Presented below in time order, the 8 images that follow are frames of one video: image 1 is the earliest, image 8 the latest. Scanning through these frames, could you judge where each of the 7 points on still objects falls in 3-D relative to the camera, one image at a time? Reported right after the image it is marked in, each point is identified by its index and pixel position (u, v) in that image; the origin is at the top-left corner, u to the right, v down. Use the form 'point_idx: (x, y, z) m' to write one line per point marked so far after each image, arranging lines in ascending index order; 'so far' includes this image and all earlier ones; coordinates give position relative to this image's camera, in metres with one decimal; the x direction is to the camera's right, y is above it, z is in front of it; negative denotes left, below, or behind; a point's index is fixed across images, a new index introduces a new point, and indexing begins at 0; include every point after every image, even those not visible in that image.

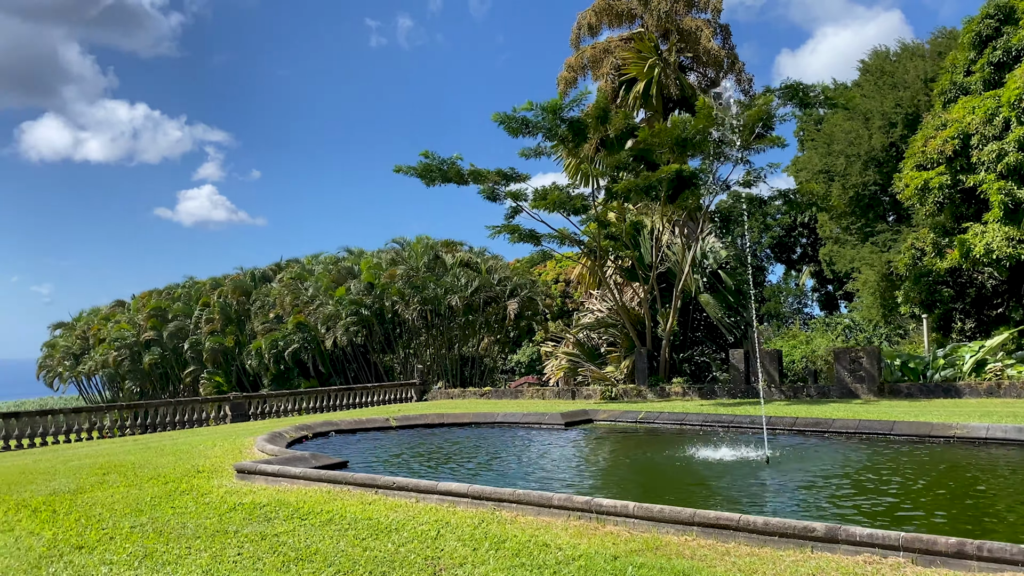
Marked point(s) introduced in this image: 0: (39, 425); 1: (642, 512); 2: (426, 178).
0: (-8.9, -2.6, +15.7) m
1: (+0.8, -1.3, +4.9) m
2: (-2.1, +2.4, +19.5) m
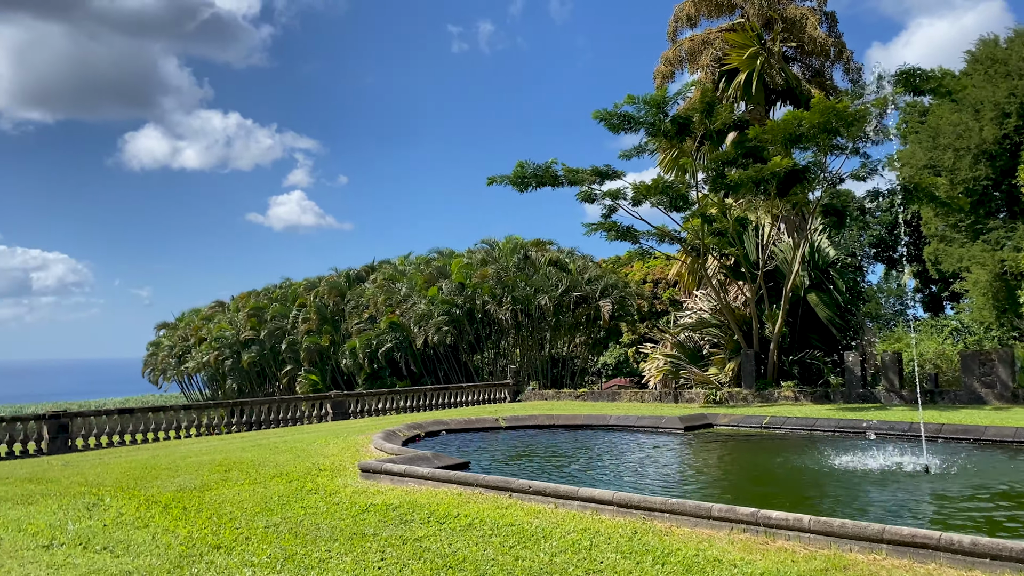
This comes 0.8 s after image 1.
0: (-7.0, -2.5, +16.1) m
1: (+1.6, -1.3, +4.4) m
2: (+0.2, +2.4, +19.2) m
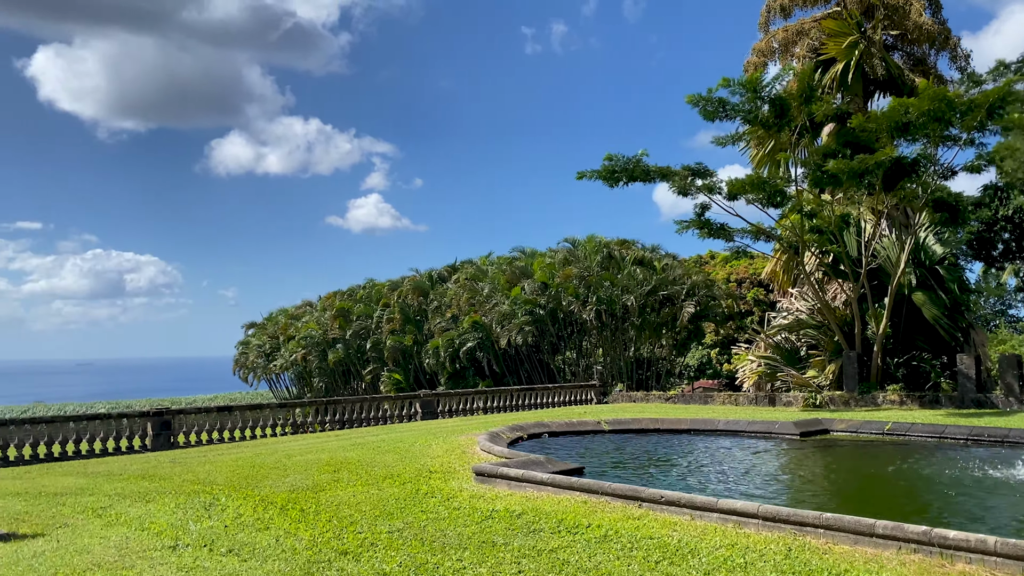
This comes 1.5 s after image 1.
0: (-5.2, -2.5, +16.4) m
1: (+2.4, -1.2, +3.9) m
2: (+2.2, +2.4, +18.8) m
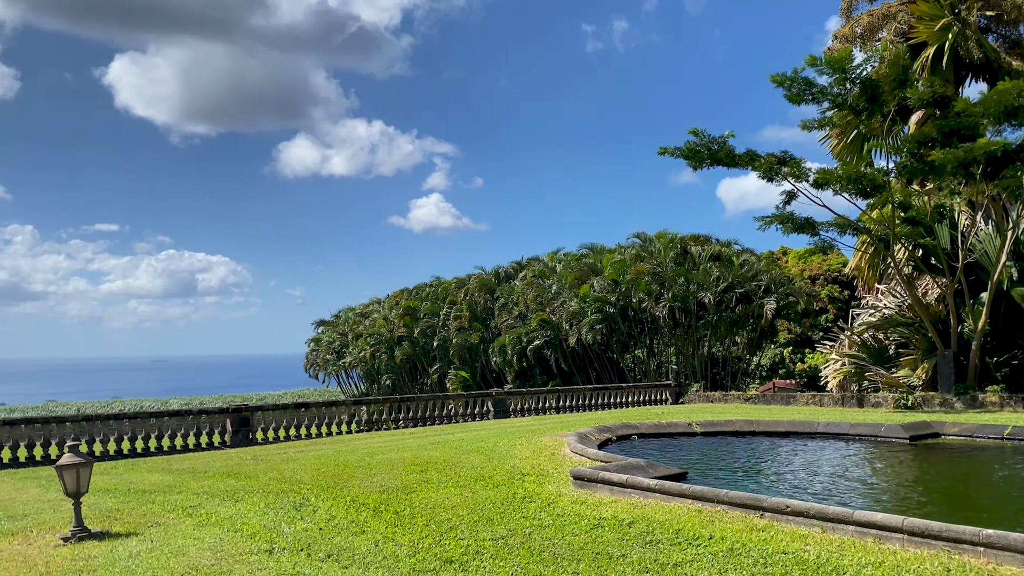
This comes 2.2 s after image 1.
0: (-3.7, -2.5, +16.4) m
1: (+2.9, -1.2, +3.4) m
2: (+3.9, +2.5, +18.3) m
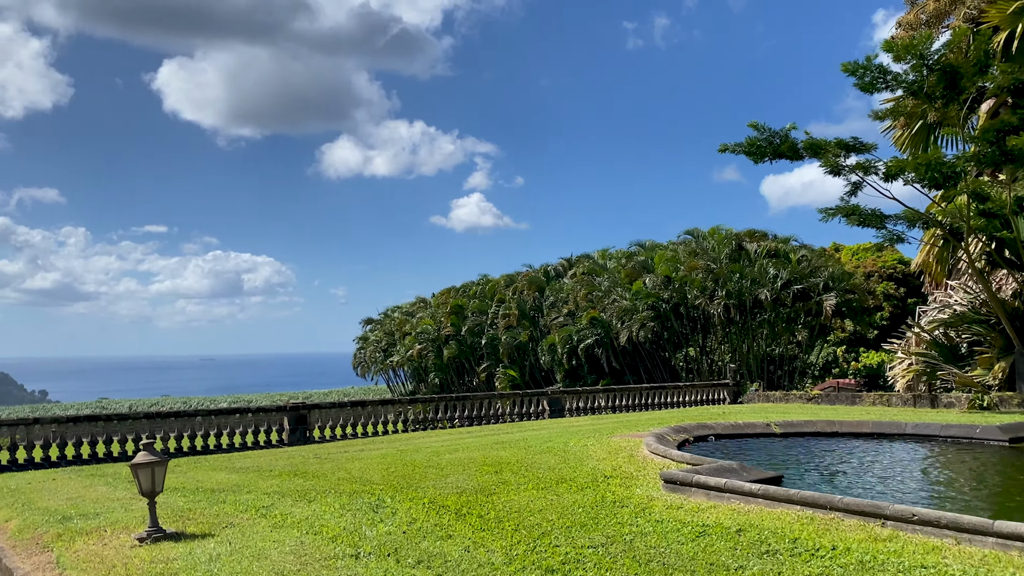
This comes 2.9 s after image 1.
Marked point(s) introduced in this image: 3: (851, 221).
0: (-2.5, -2.4, +16.2) m
1: (+3.4, -1.1, +2.9) m
2: (+5.1, +2.6, +17.7) m
3: (+7.6, +1.5, +18.6) m
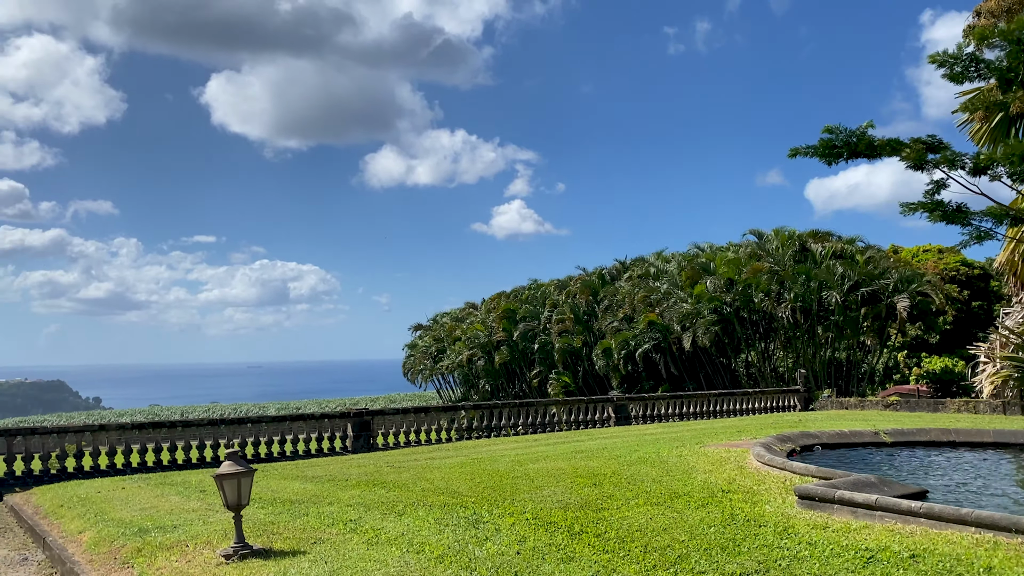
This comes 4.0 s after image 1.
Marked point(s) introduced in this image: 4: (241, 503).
0: (-1.2, -2.5, +15.8) m
1: (+4.0, -1.0, +2.2) m
2: (+6.4, +2.6, +16.9) m
3: (+9.0, +1.5, +17.7) m
4: (-1.8, -1.4, +5.4) m
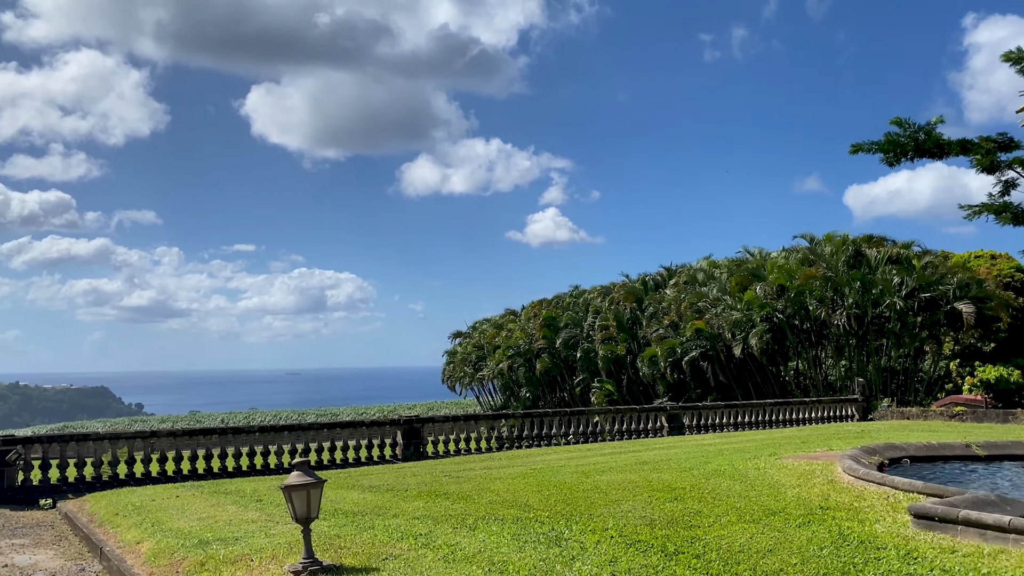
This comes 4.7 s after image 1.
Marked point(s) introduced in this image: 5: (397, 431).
0: (-0.3, -2.6, +15.4) m
1: (+4.4, -1.0, +1.7) m
2: (+7.4, +2.5, +16.3) m
3: (+10.1, +1.4, +16.9) m
4: (-1.2, -1.4, +5.1) m
5: (-1.9, -2.4, +13.8) m
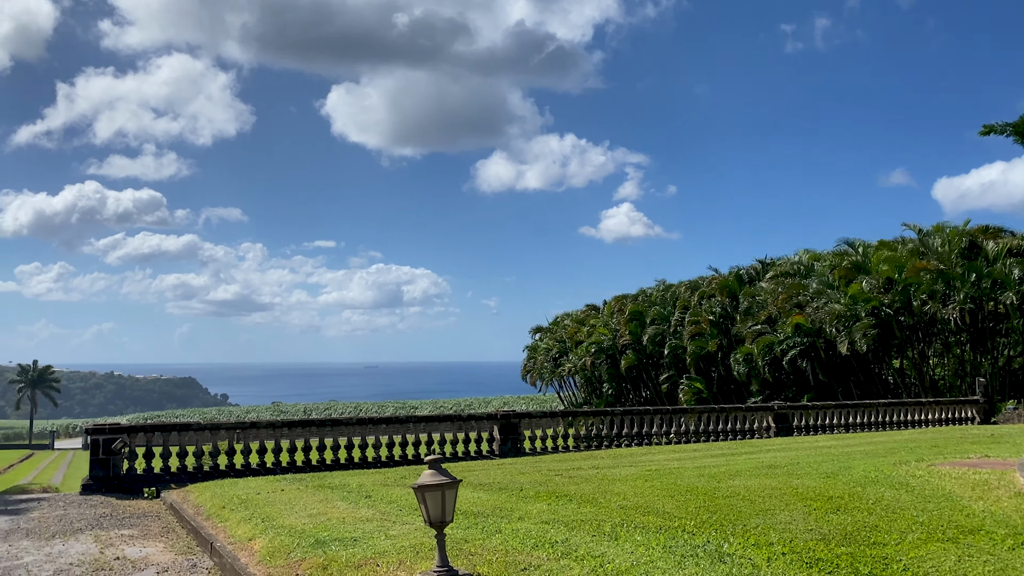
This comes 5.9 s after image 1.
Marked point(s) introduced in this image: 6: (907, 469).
0: (+1.5, -2.4, +14.8) m
1: (+4.9, -0.9, +0.7) m
2: (+9.3, +2.6, +14.9) m
3: (+12.0, +1.5, +15.4) m
4: (-0.4, -1.3, +4.6) m
5: (-0.2, -2.2, +13.3) m
6: (+3.7, -1.7, +7.8) m
